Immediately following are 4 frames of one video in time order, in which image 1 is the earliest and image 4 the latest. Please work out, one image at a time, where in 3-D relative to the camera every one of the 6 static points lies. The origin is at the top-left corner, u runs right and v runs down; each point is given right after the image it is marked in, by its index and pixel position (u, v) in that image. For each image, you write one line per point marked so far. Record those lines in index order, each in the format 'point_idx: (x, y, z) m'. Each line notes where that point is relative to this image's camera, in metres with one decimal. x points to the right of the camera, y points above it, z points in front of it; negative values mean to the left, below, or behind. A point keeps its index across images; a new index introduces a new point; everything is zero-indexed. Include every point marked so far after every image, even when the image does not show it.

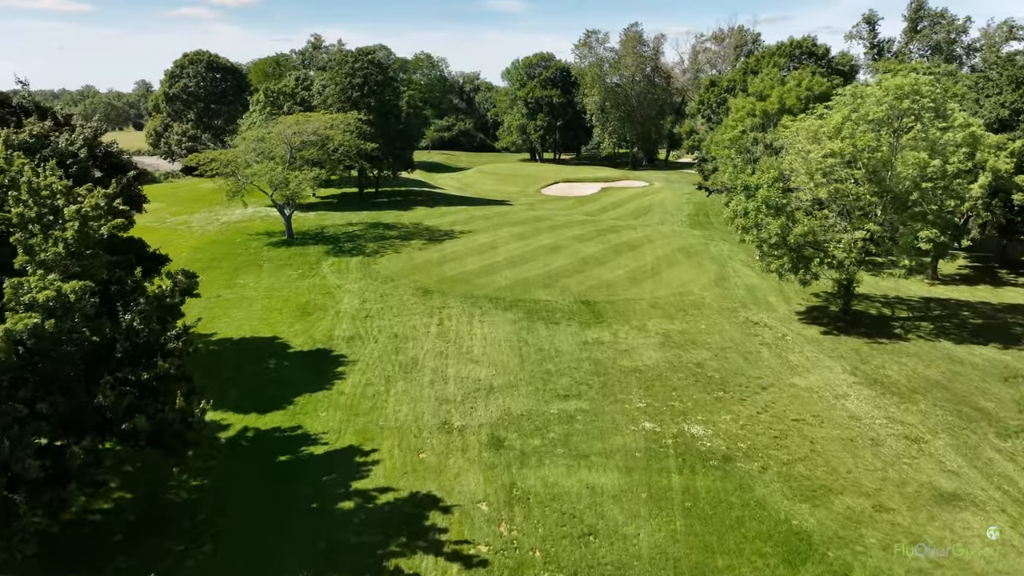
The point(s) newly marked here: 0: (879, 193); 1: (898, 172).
0: (+11.7, +3.0, +18.6) m
1: (+12.1, +3.7, +18.4) m
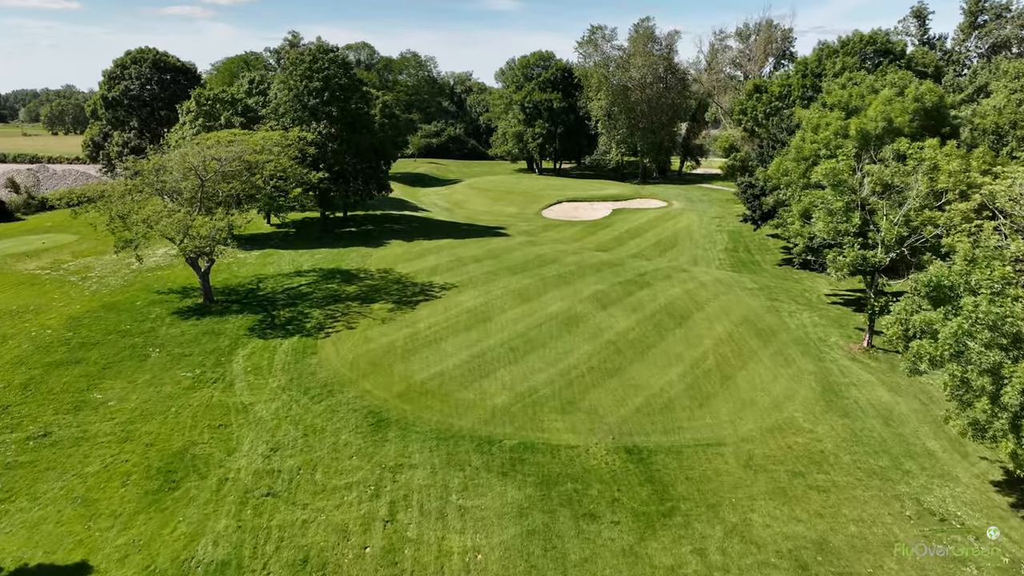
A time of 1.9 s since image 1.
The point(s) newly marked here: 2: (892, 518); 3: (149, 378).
0: (+11.8, -0.5, +9.5) m
1: (+12.2, +0.1, +9.3) m
2: (+8.0, -4.8, +12.3) m
3: (-11.9, -2.9, +19.1) m
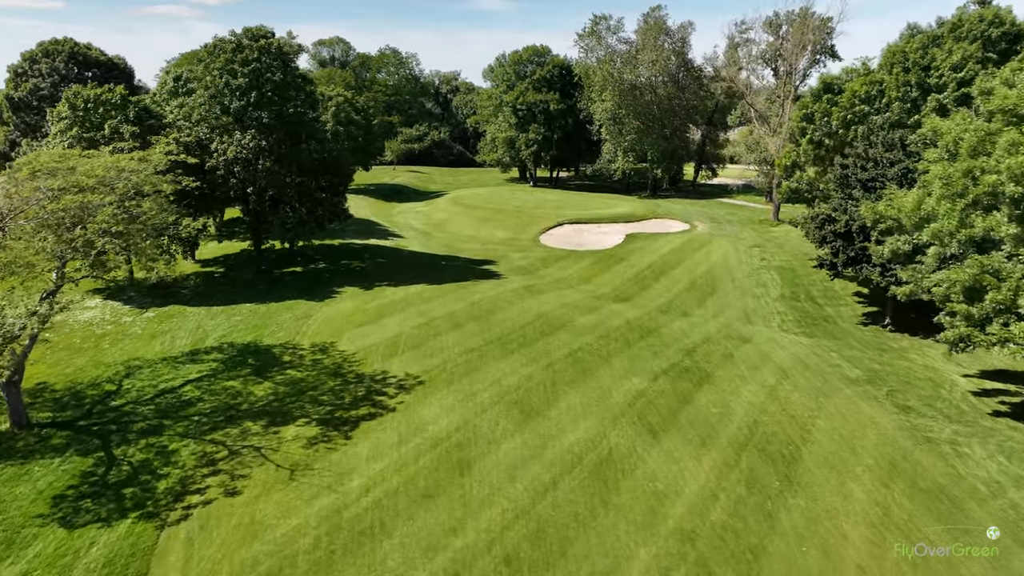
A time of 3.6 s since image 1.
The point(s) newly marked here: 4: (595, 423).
0: (+11.9, -3.6, +0.1) m
1: (+12.3, -3.0, -0.1) m
2: (+8.1, -7.9, +2.9) m
3: (-11.9, -6.1, +9.3) m
4: (+2.4, -3.8, +16.6) m
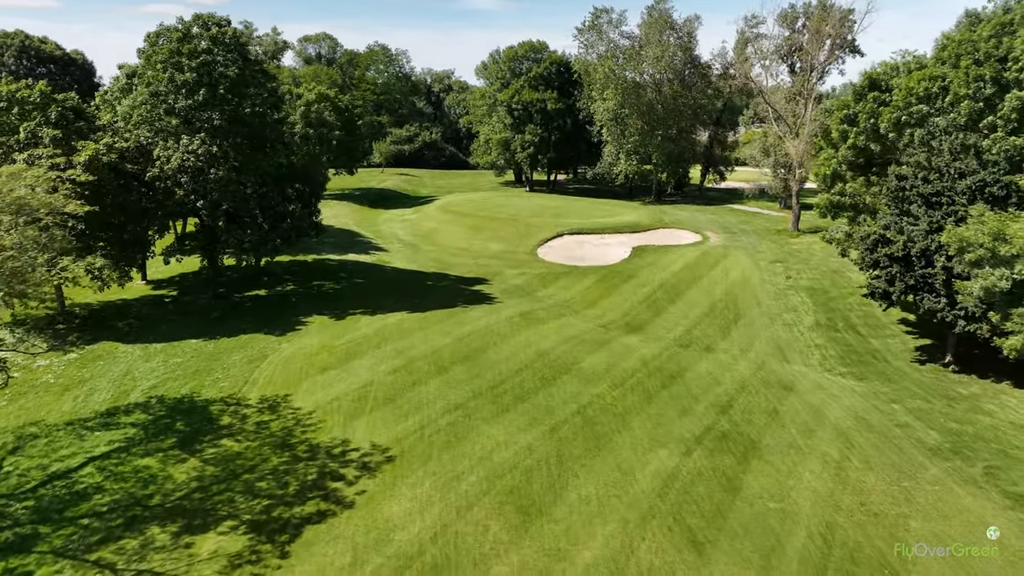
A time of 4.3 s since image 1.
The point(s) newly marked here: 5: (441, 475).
0: (+11.9, -4.9, -4.0) m
1: (+12.3, -4.3, -4.2) m
2: (+8.1, -9.2, -1.3) m
3: (-12.0, -7.5, +5.0) m
4: (+2.3, -5.1, +12.4) m
5: (-1.8, -4.6, +14.4) m
